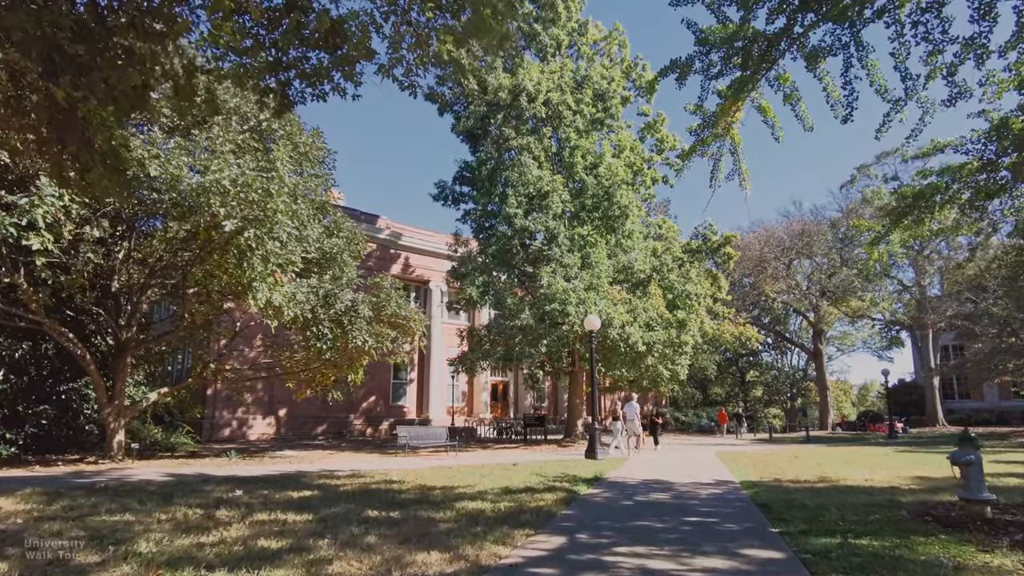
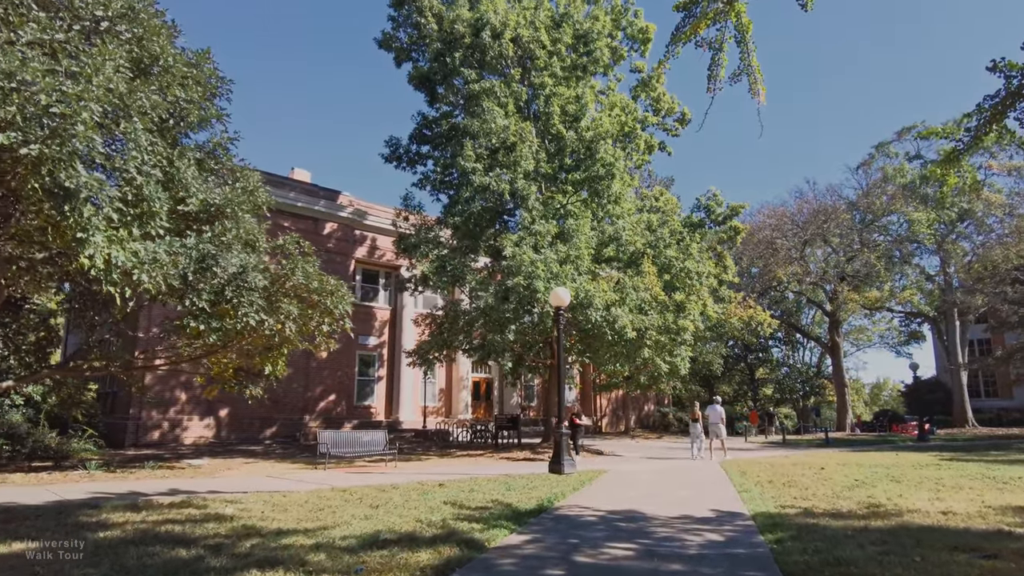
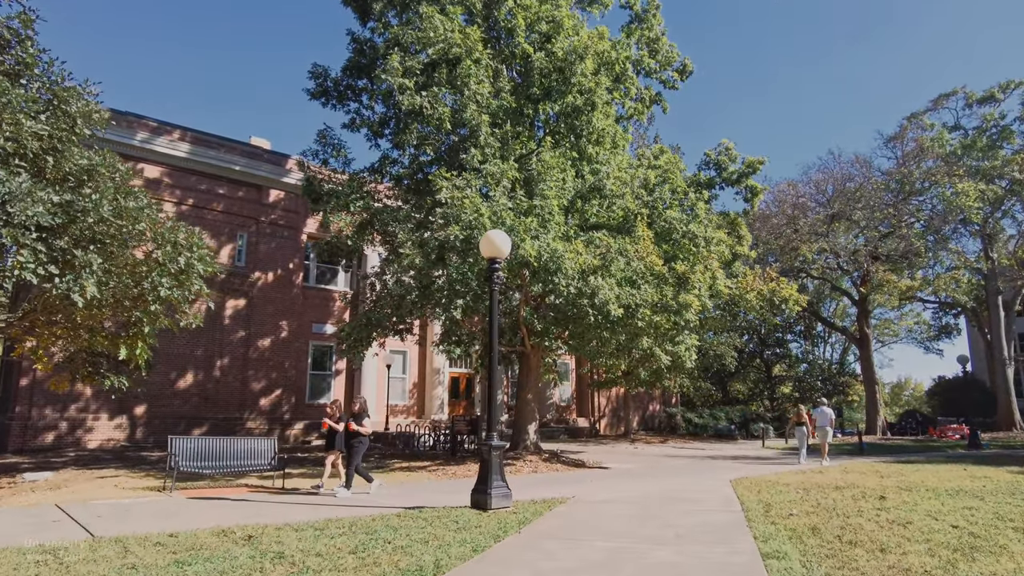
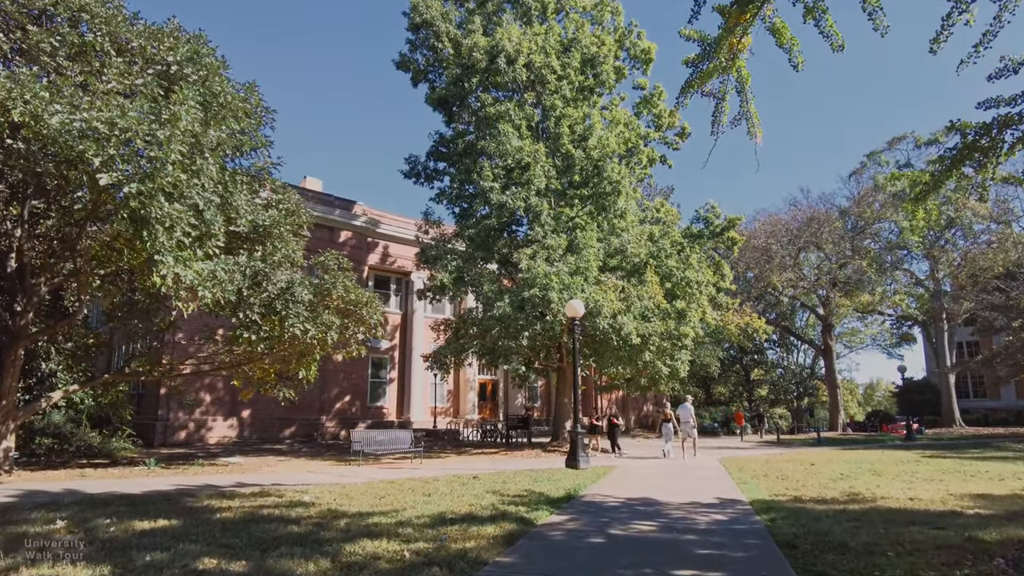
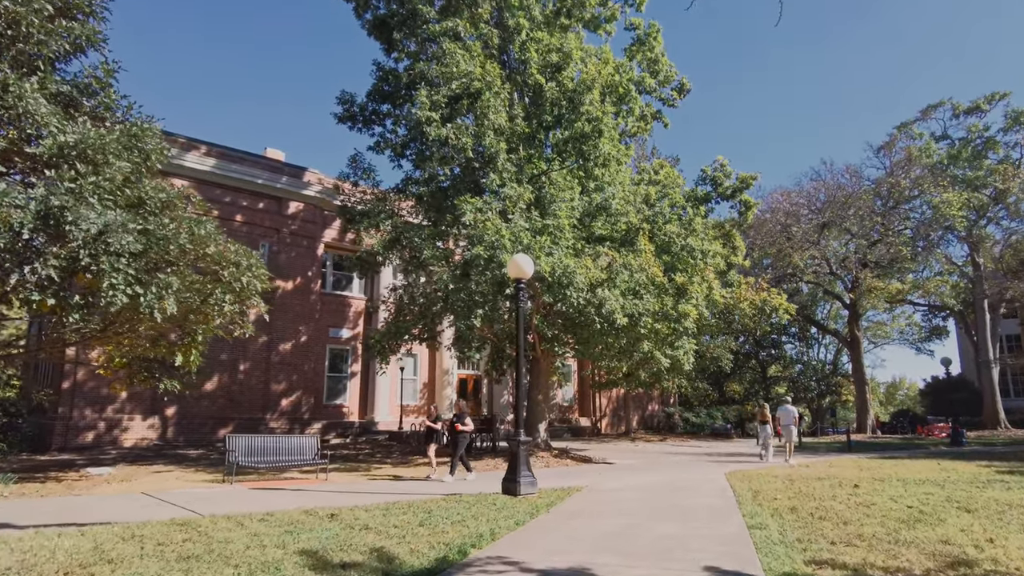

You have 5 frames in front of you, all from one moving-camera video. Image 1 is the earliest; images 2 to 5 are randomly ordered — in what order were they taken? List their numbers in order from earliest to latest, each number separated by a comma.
4, 2, 5, 3
